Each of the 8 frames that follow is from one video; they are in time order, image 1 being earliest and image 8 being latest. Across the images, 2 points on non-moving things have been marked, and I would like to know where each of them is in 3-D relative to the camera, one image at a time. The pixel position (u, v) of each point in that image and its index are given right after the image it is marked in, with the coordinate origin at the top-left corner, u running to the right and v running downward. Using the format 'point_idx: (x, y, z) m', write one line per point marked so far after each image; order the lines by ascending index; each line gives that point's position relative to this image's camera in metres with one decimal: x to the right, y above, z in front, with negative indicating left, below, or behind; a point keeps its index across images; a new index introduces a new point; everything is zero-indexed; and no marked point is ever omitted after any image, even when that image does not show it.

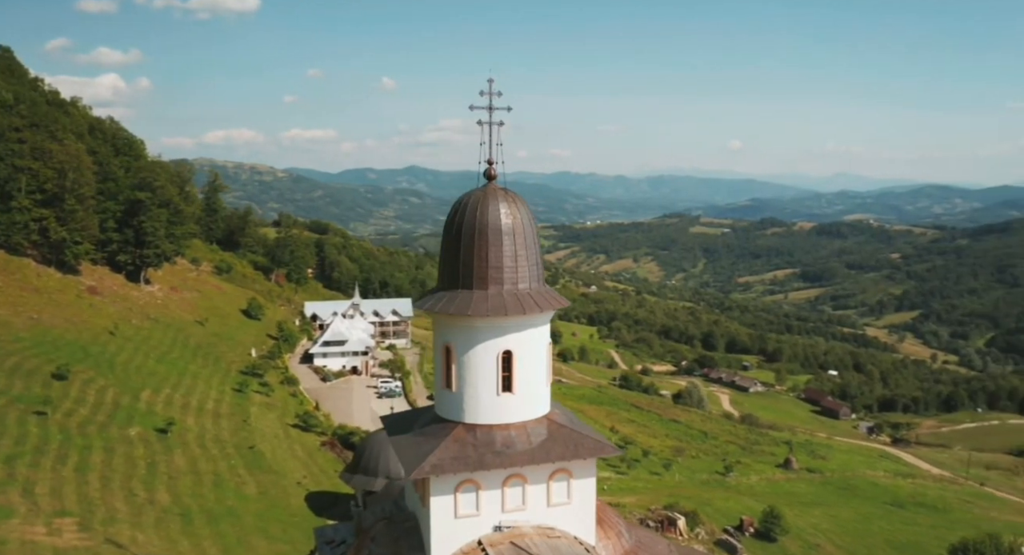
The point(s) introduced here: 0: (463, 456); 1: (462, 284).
0: (-0.8, -3.2, +14.6) m
1: (-0.9, -0.1, +15.2) m
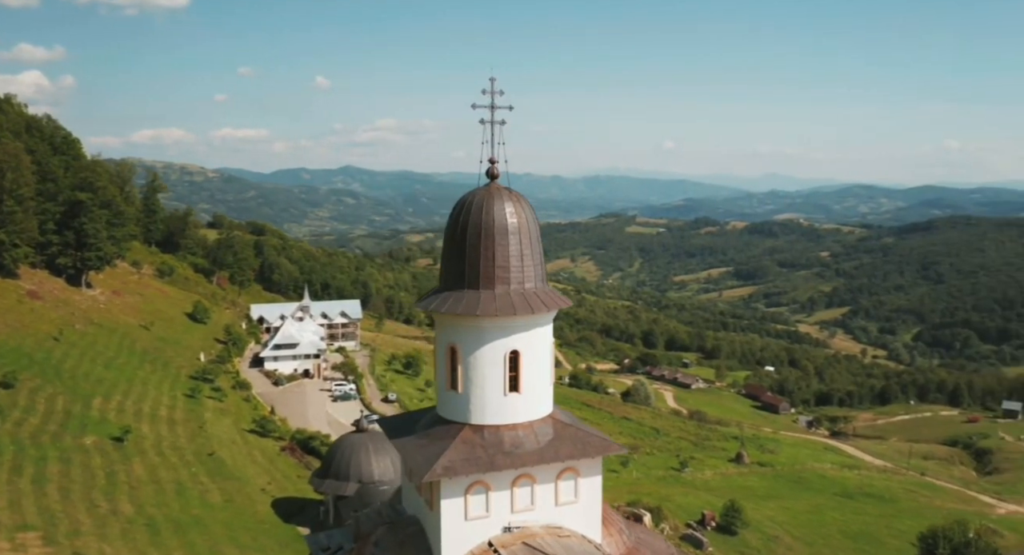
0: (-0.6, -3.1, +14.4) m
1: (-0.8, -0.1, +15.0) m
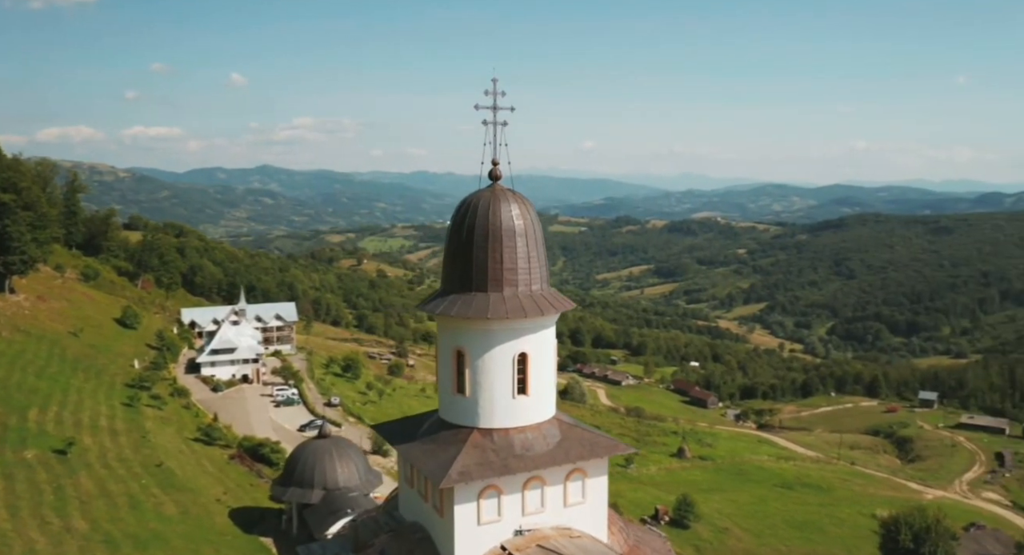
0: (-0.4, -3.2, +14.3) m
1: (-0.6, -0.2, +14.8) m
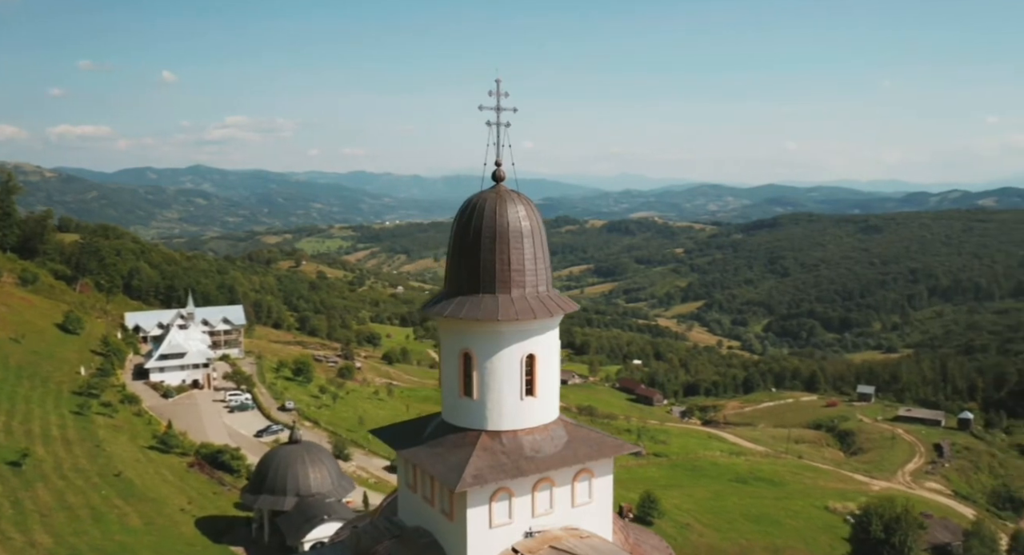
0: (-0.2, -3.2, +14.2) m
1: (-0.5, -0.2, +14.7) m
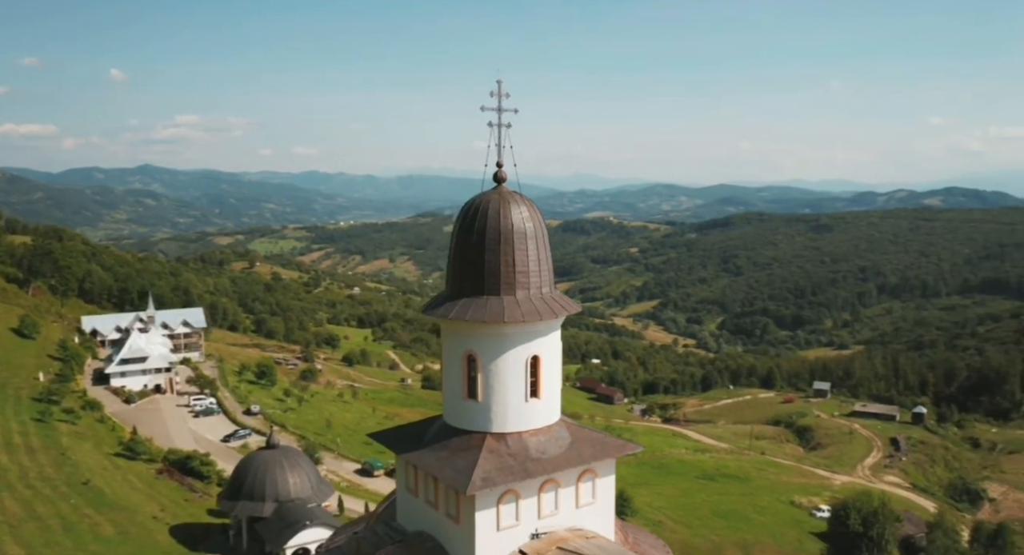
0: (-0.1, -3.2, +14.2) m
1: (-0.4, -0.2, +14.7) m
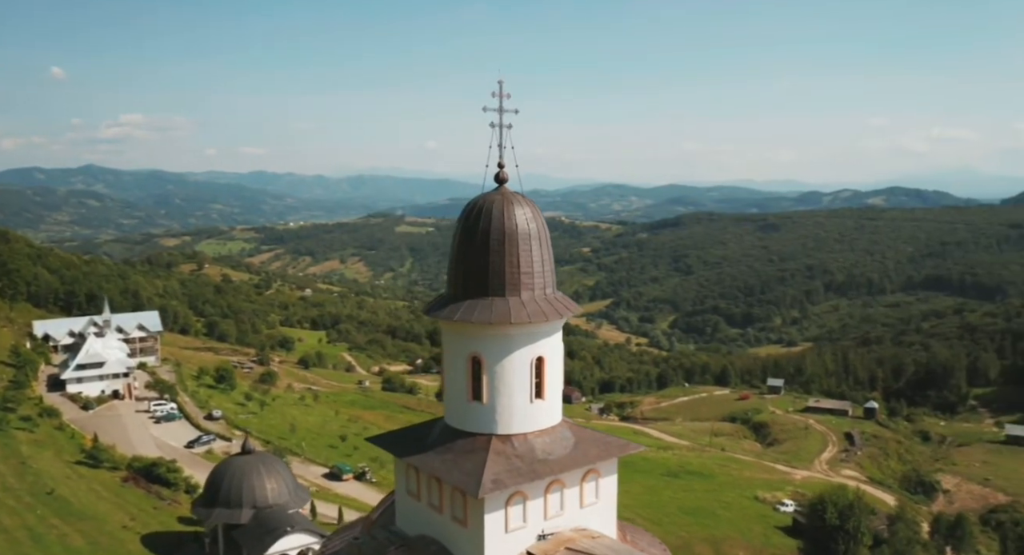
0: (0.0, -3.3, +14.2) m
1: (-0.4, -0.3, +14.7) m
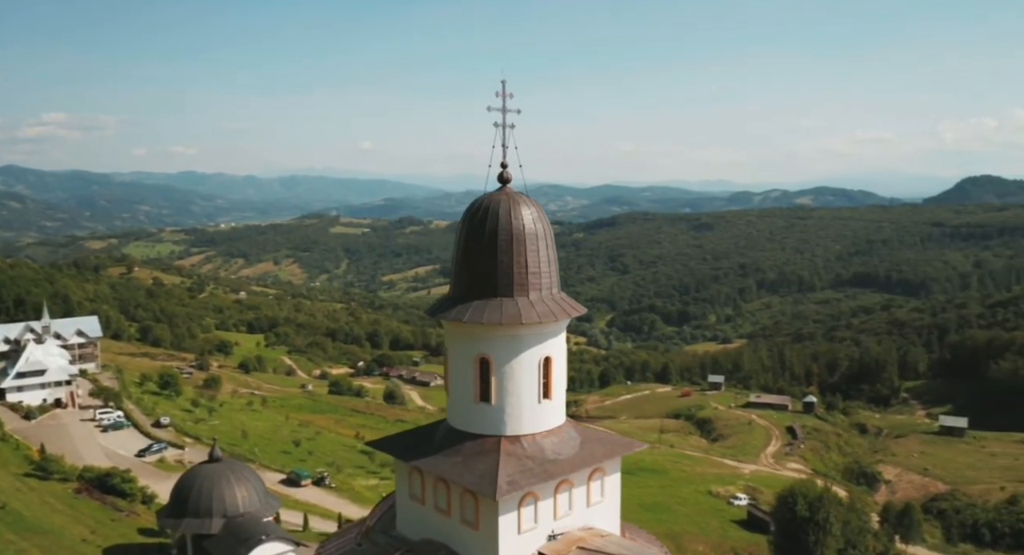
0: (+0.2, -3.3, +14.2) m
1: (-0.2, -0.3, +14.6) m
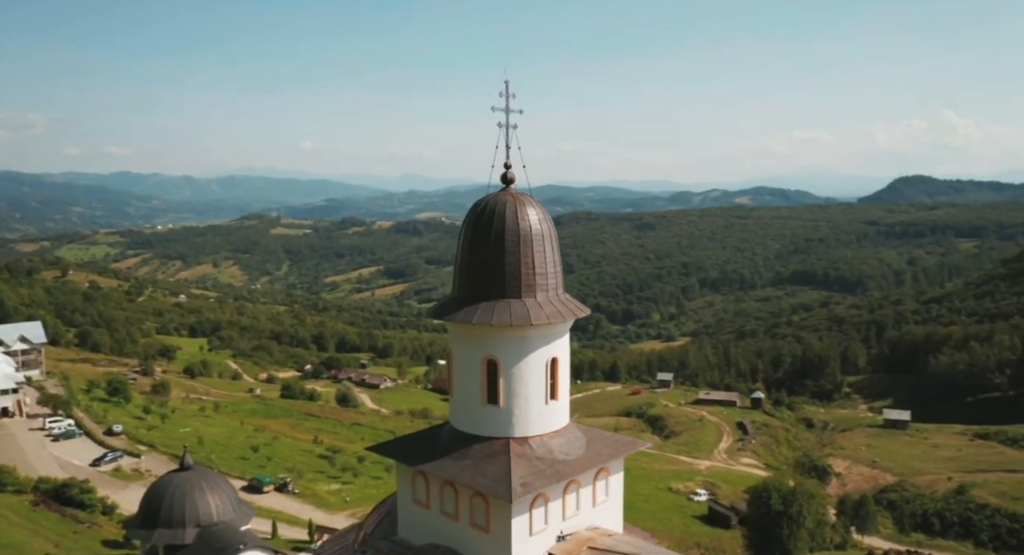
0: (+0.4, -3.3, +14.2) m
1: (-0.1, -0.3, +14.6) m
